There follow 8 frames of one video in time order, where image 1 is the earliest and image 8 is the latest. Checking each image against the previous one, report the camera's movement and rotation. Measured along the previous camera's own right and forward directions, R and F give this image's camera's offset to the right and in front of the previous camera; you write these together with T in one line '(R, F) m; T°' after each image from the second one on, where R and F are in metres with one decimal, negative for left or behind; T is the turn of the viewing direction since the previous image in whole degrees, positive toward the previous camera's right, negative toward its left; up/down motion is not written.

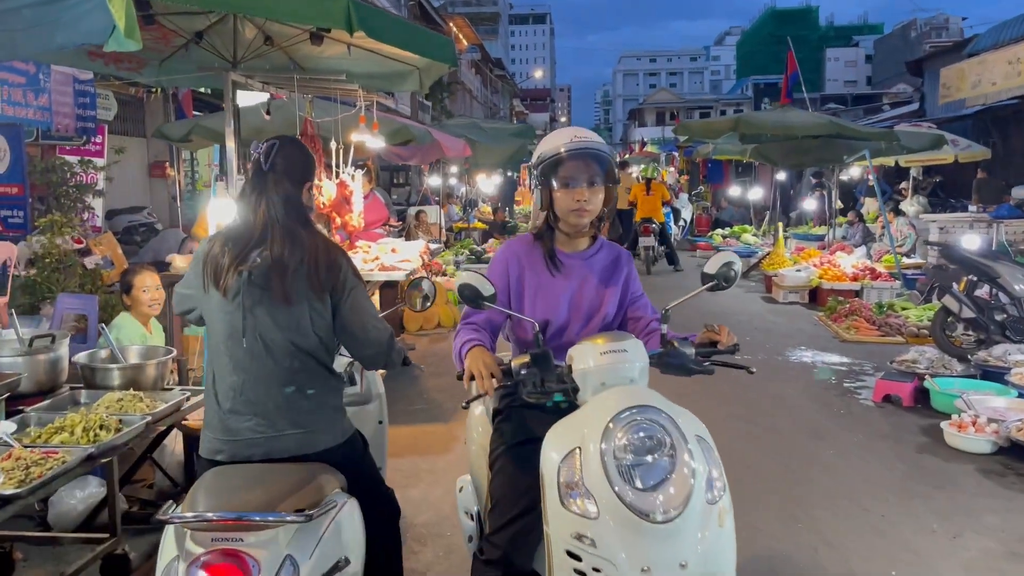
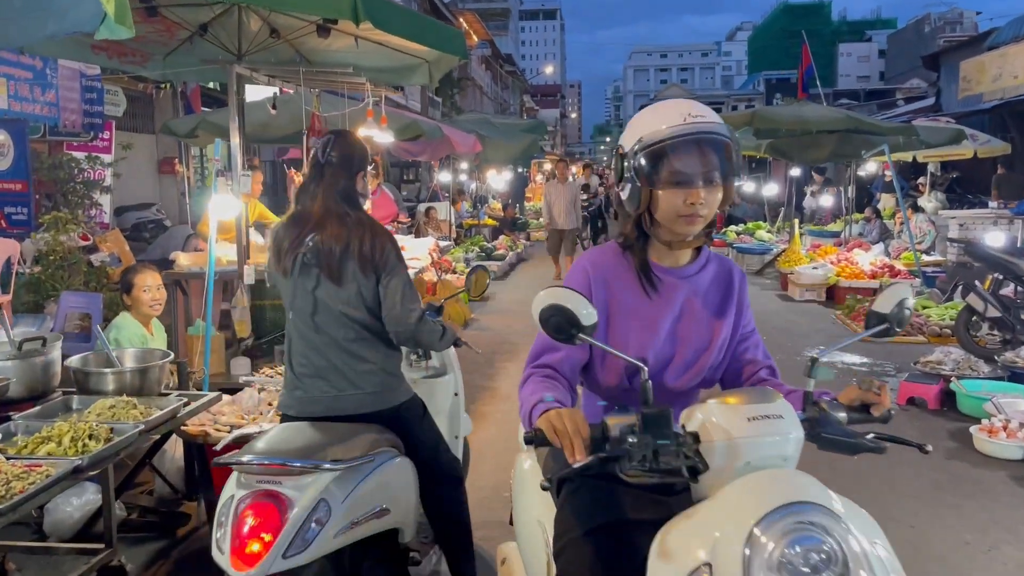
(0.0, +0.2) m; -1°
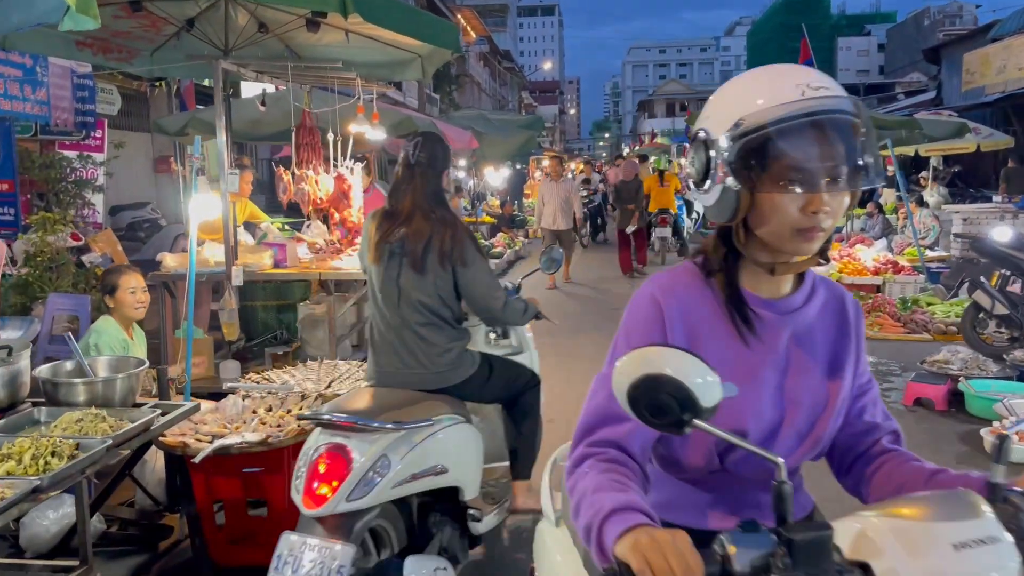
(0.0, +0.1) m; 0°
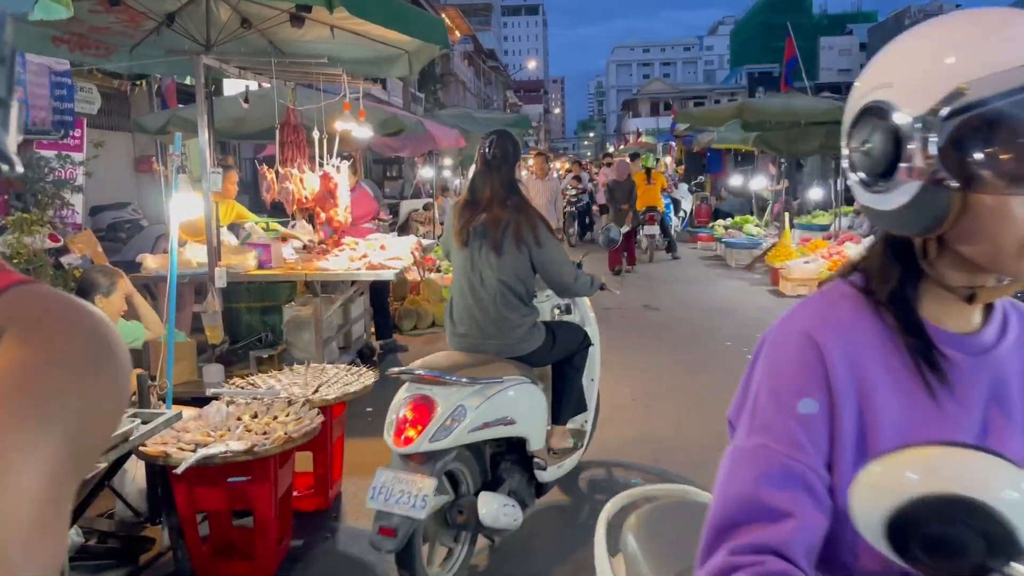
(0.0, +0.1) m; +1°
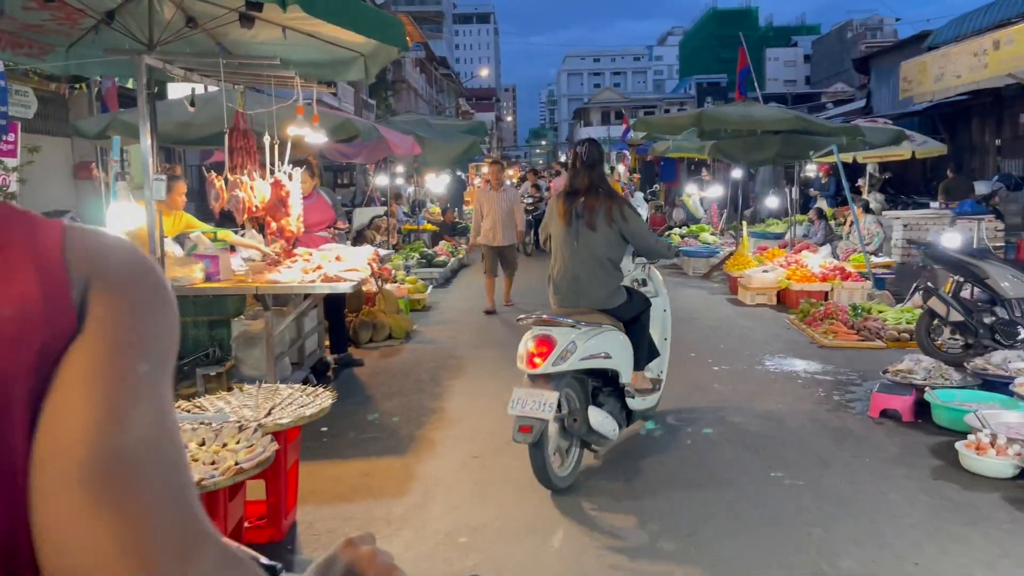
(-0.1, +0.2) m; +3°
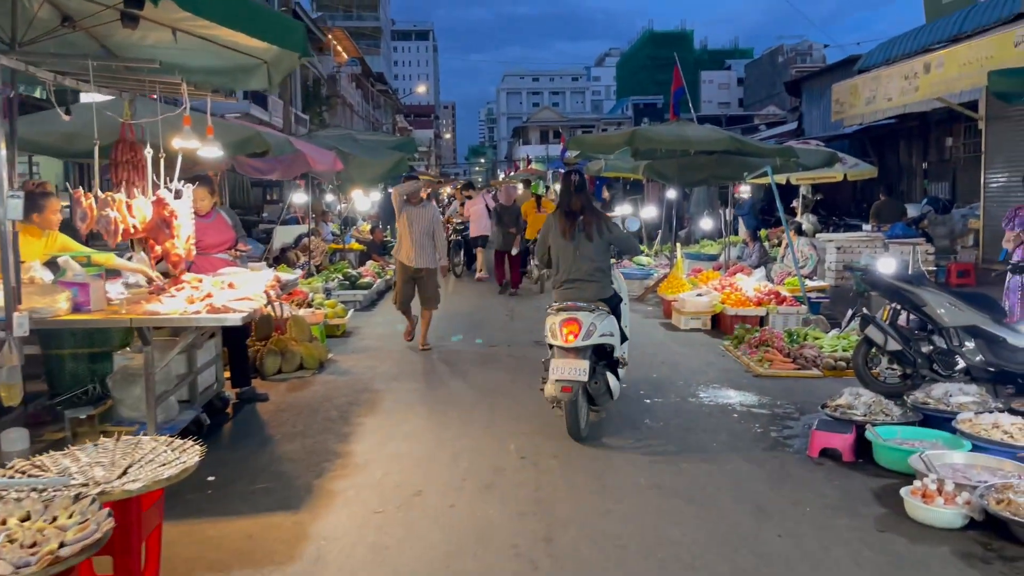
(+0.2, +0.5) m; +4°
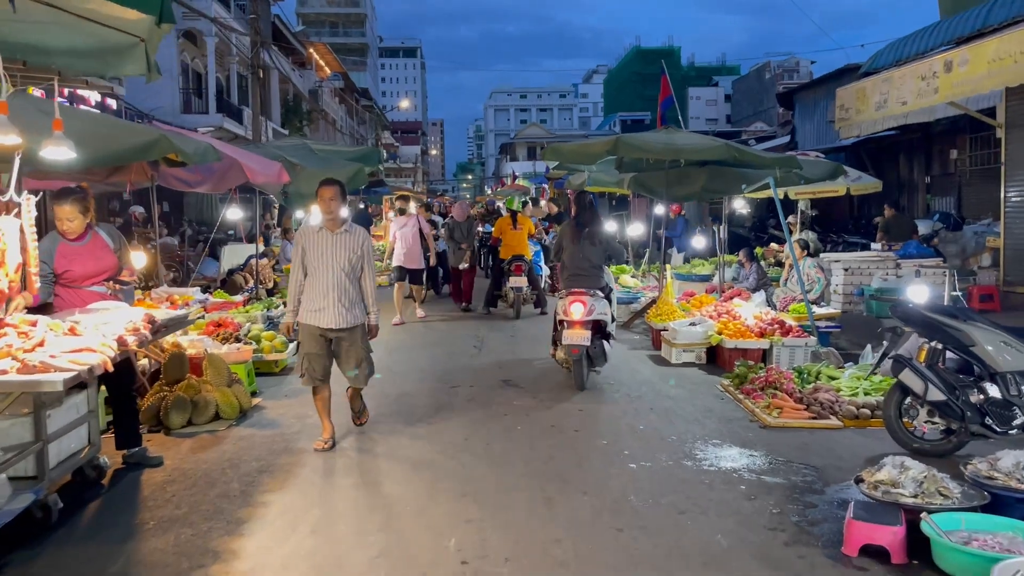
(+0.2, +1.2) m; +1°
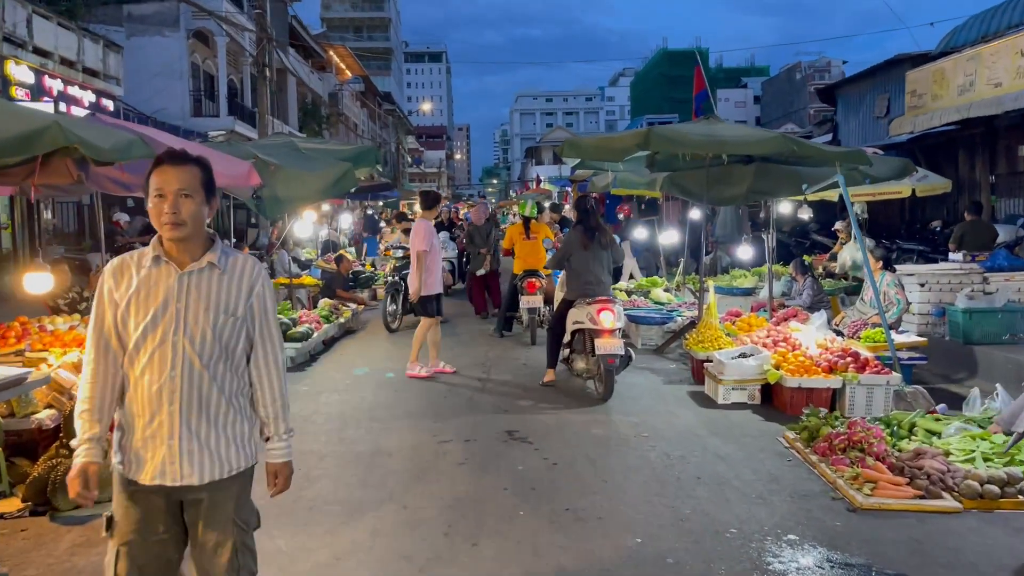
(+0.1, +1.5) m; -2°
